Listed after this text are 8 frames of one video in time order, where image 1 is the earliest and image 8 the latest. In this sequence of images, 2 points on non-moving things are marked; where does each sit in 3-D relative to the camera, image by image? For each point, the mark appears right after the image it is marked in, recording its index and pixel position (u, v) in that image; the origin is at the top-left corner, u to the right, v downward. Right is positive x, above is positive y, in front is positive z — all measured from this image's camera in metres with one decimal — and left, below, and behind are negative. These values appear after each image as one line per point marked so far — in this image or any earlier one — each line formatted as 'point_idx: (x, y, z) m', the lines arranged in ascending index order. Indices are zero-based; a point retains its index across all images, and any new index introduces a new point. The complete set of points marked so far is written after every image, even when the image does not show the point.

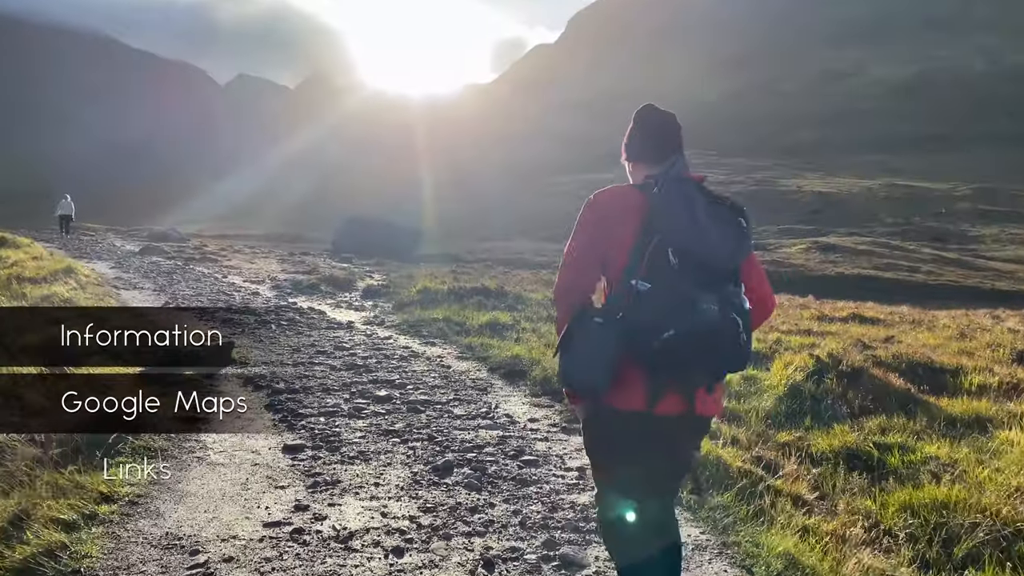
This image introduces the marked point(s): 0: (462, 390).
0: (-0.7, -1.4, +10.5) m
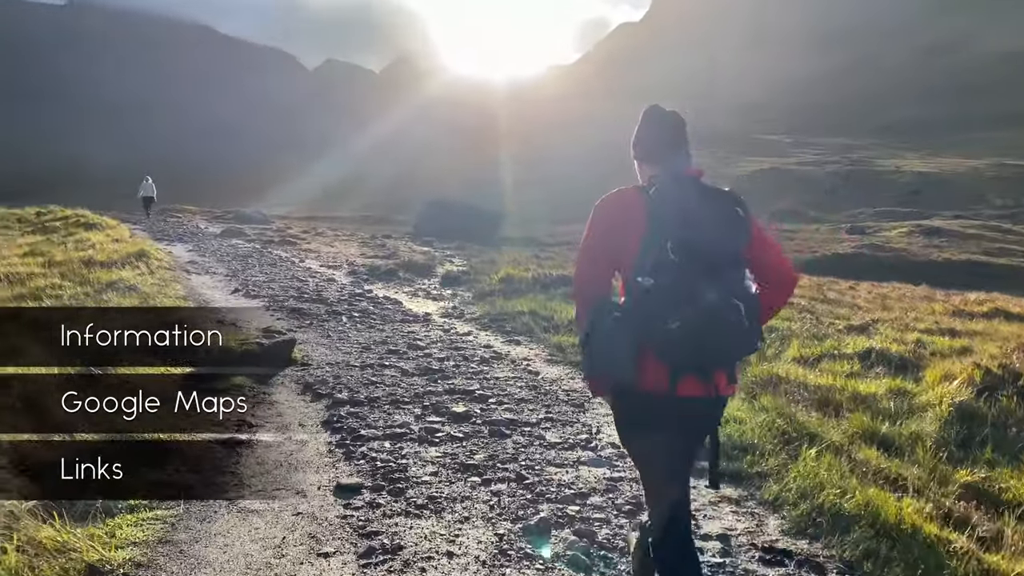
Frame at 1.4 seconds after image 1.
0: (+0.5, -1.3, +8.7) m
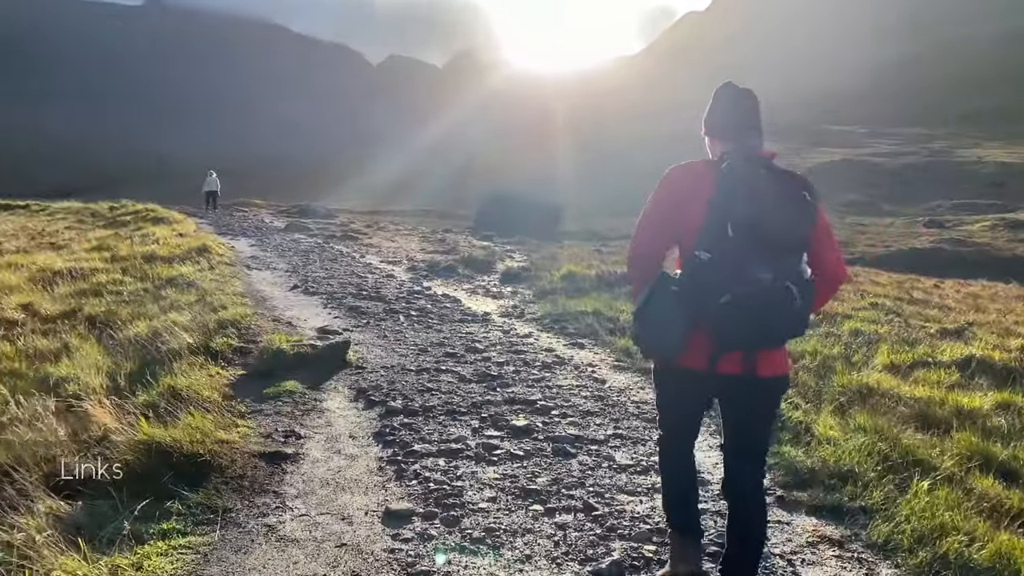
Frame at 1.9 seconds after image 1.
0: (+1.1, -1.3, +8.0) m
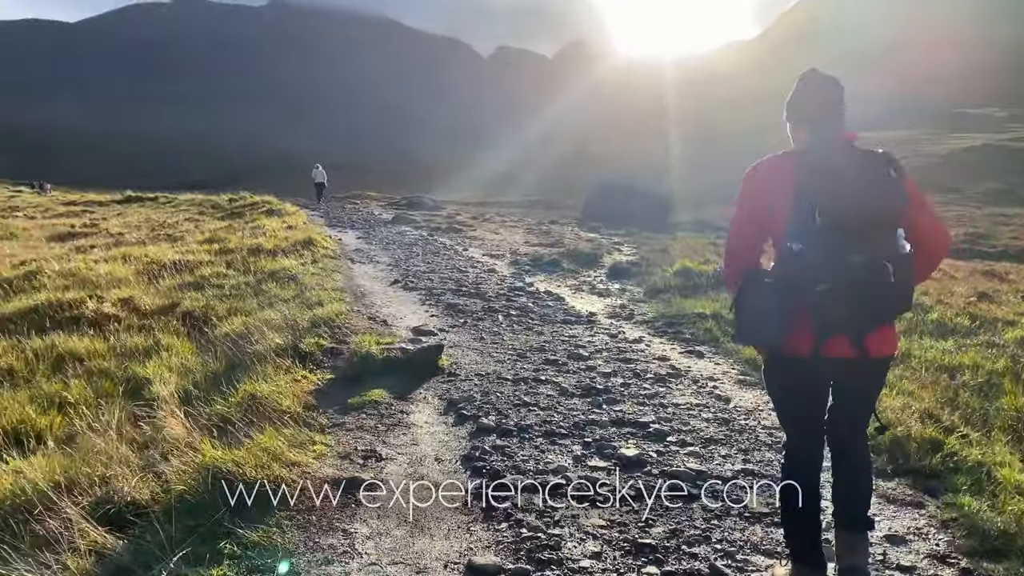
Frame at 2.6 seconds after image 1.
0: (+2.1, -1.4, +6.8) m
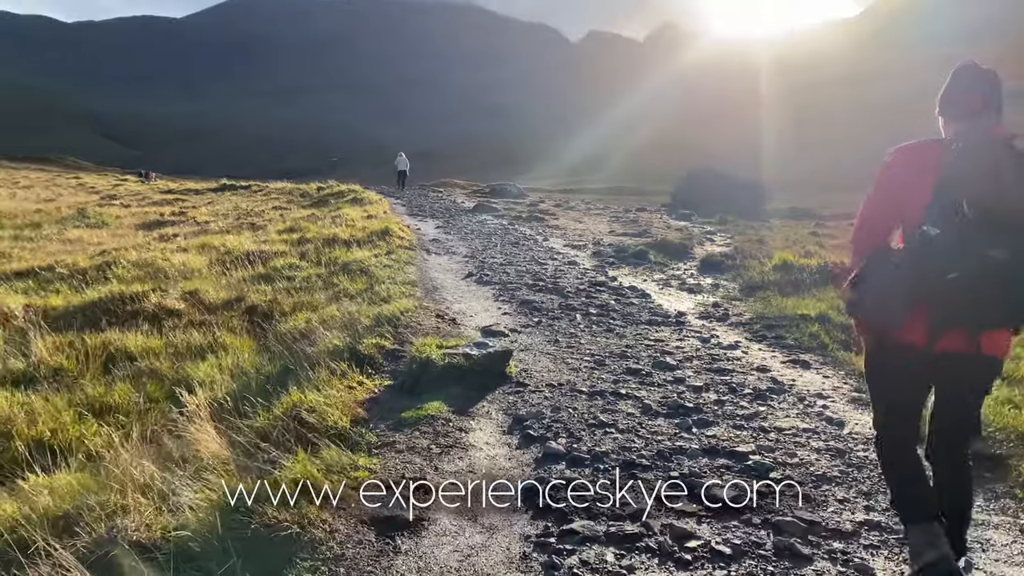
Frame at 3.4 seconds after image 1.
0: (+2.6, -1.5, +5.6) m
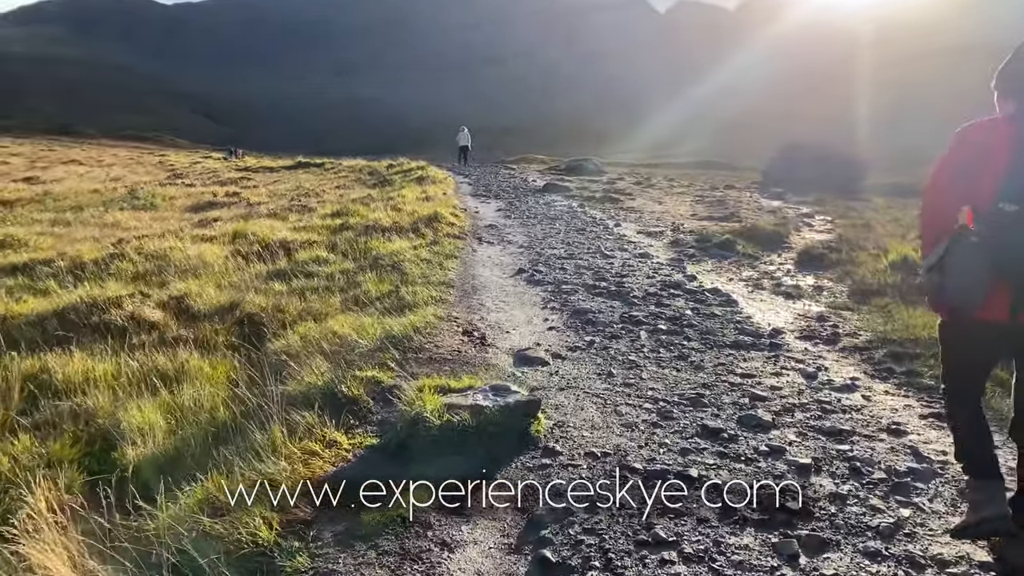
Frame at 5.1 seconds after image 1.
0: (+2.5, -1.8, +3.0) m
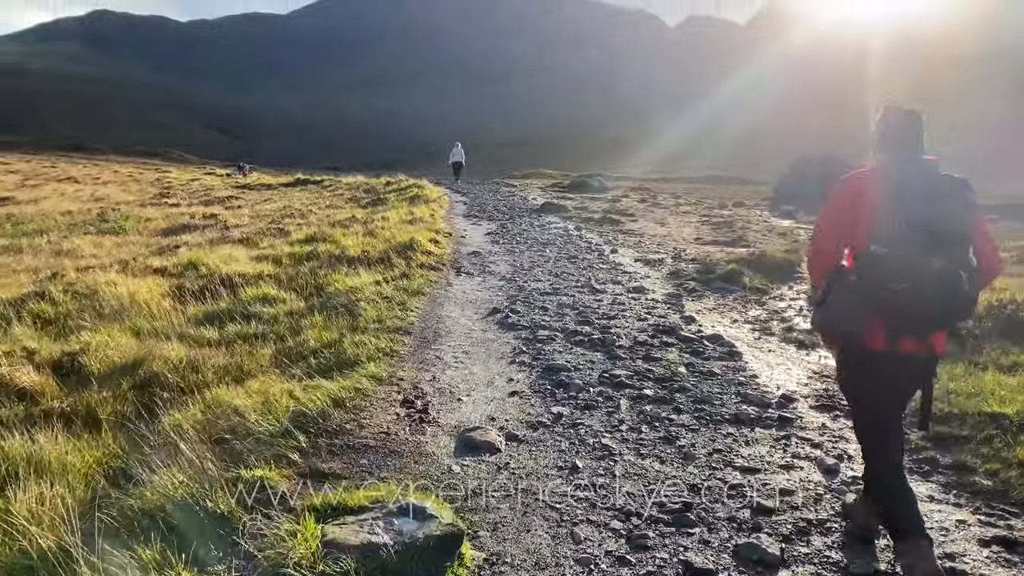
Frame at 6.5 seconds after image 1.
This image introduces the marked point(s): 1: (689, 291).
0: (+1.9, -2.3, +1.3) m
1: (+3.2, -0.1, +14.1) m
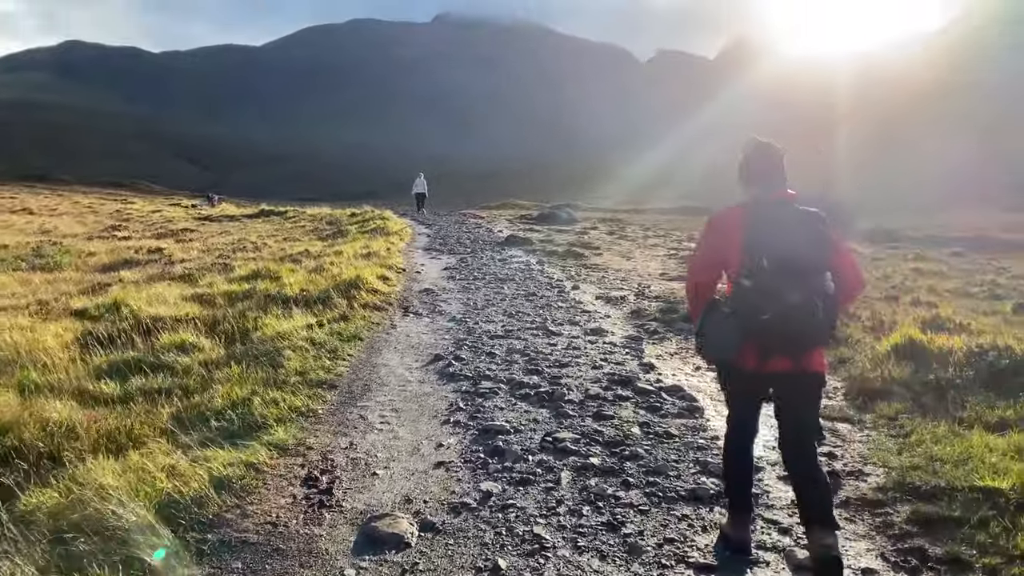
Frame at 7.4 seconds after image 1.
0: (+1.5, -2.5, +0.2) m
1: (+2.3, -0.8, +13.2) m
